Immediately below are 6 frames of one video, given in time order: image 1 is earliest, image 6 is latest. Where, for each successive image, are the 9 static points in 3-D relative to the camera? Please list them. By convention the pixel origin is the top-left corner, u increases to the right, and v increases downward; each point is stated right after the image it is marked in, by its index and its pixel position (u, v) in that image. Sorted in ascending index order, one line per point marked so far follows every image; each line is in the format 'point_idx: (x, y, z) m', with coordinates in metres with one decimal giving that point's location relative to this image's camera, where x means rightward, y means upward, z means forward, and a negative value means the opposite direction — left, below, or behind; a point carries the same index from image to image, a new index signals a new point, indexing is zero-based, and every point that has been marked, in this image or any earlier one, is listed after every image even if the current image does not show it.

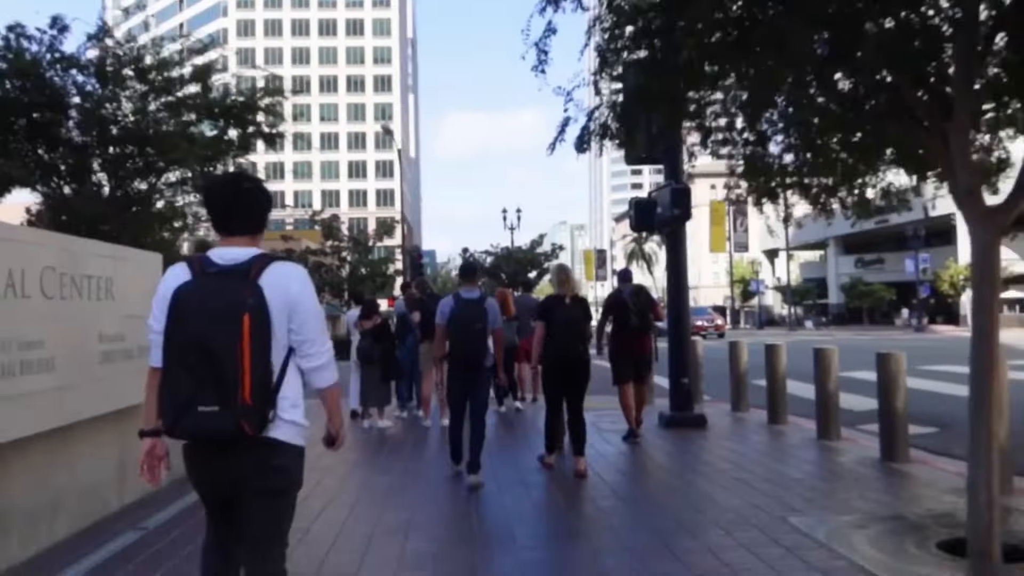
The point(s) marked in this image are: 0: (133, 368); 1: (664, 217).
0: (-2.9, -0.6, +7.7) m
1: (+1.7, +0.8, +11.5) m
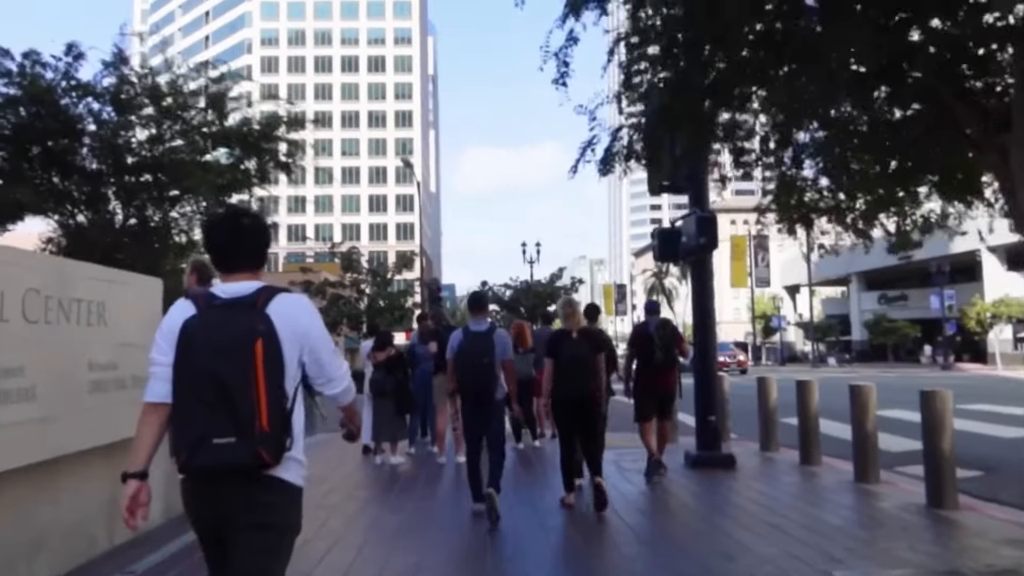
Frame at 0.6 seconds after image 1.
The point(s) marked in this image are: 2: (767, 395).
0: (-2.8, -0.8, +7.3) m
1: (+2.0, +0.5, +11.0) m
2: (+3.0, -1.3, +11.9) m
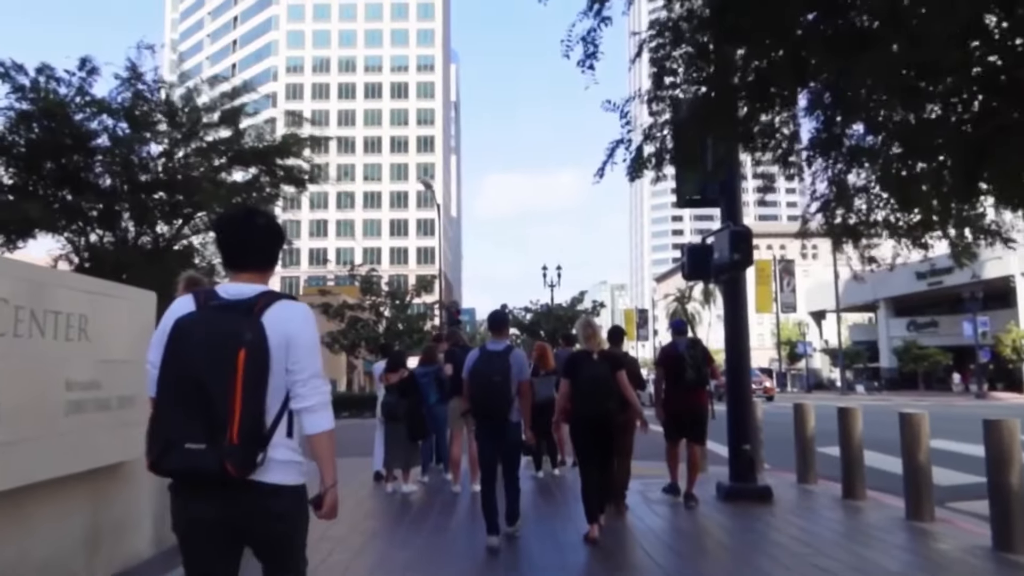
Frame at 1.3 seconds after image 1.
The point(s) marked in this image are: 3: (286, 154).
0: (-2.6, -0.9, +6.7) m
1: (+2.2, +0.3, +10.3) m
2: (+3.3, -1.5, +11.1) m
3: (-4.1, +2.5, +18.3) m
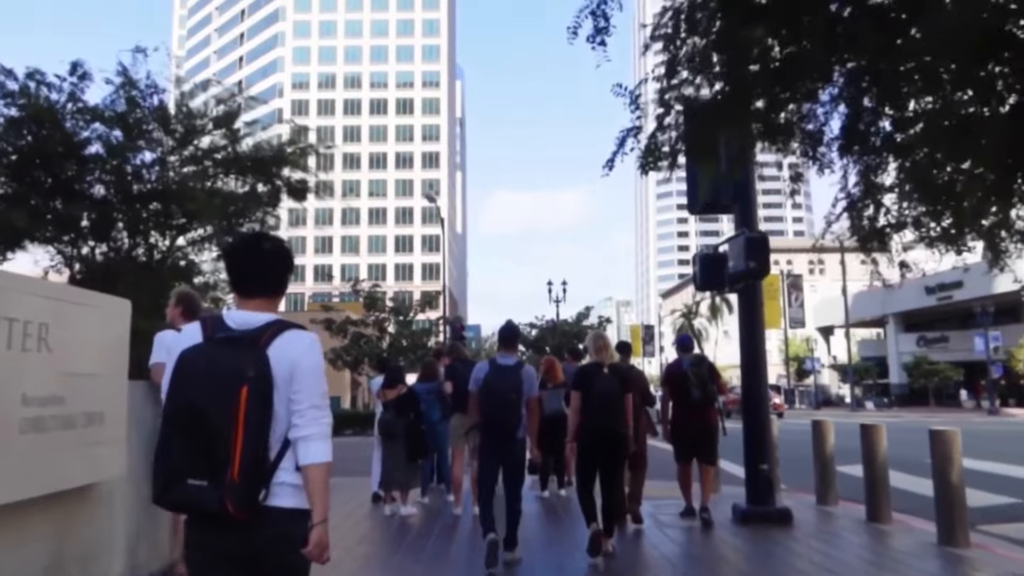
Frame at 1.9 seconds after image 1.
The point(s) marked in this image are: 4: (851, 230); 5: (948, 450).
0: (-2.6, -0.9, +6.1) m
1: (+2.2, +0.2, +9.8) m
2: (+3.3, -1.6, +10.6) m
3: (-4.1, +2.2, +17.8) m
4: (+2.7, +0.5, +7.8) m
5: (+3.5, -1.3, +8.1) m
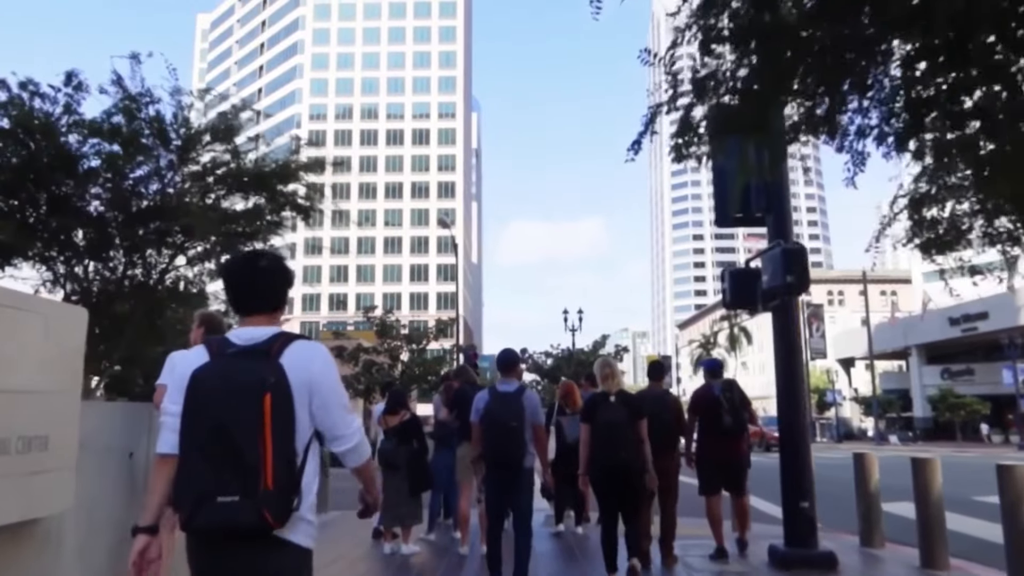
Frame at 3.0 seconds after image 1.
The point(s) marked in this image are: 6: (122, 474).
0: (-2.6, -1.0, +5.3) m
1: (+2.3, 0.0, +8.9) m
2: (+3.4, -1.8, +9.6) m
3: (-3.8, +1.8, +17.0) m
4: (+2.7, +0.4, +6.9) m
5: (+3.6, -1.4, +7.2) m
6: (-2.6, -1.2, +6.6) m
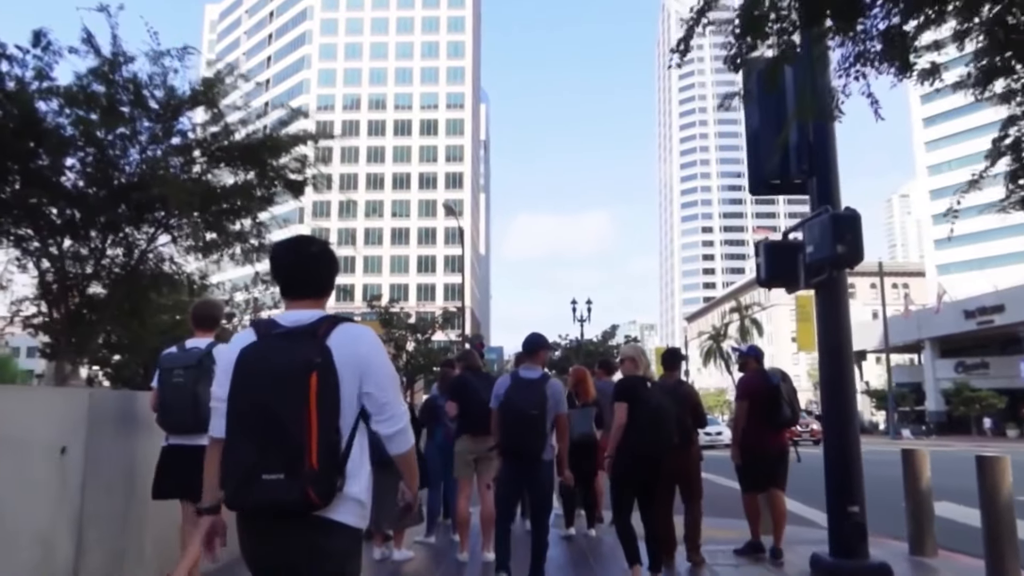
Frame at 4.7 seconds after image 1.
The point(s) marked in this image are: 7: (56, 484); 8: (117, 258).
0: (-2.5, -0.8, +4.2) m
1: (+2.4, +0.2, +7.8) m
2: (+3.5, -1.6, +8.5) m
3: (-3.7, +2.1, +16.0) m
4: (+2.8, +0.5, +5.8) m
5: (+3.7, -1.2, +6.1) m
6: (-2.6, -1.0, +5.5) m
7: (-2.6, -1.1, +5.6) m
8: (-6.3, +0.5, +16.0) m
